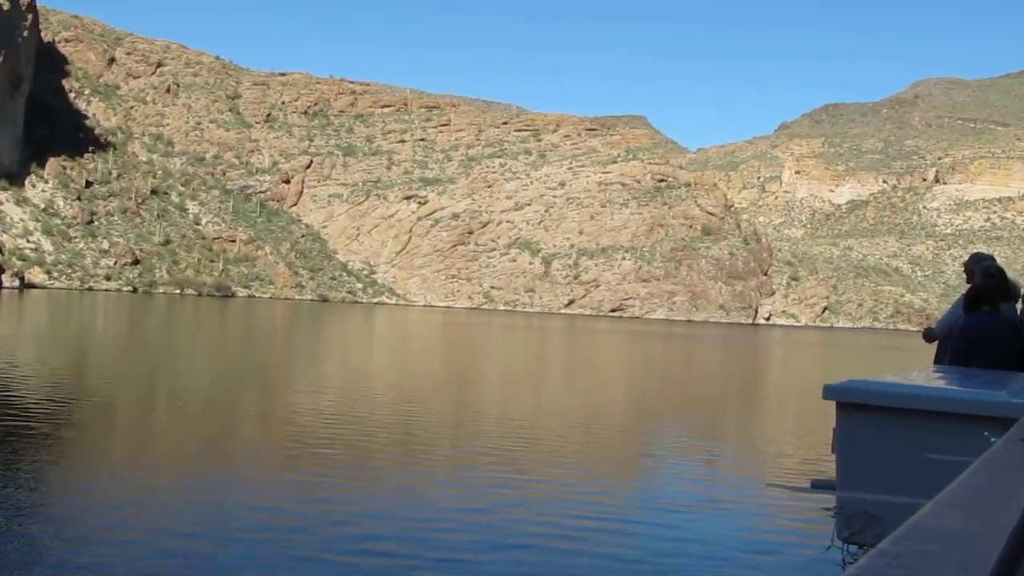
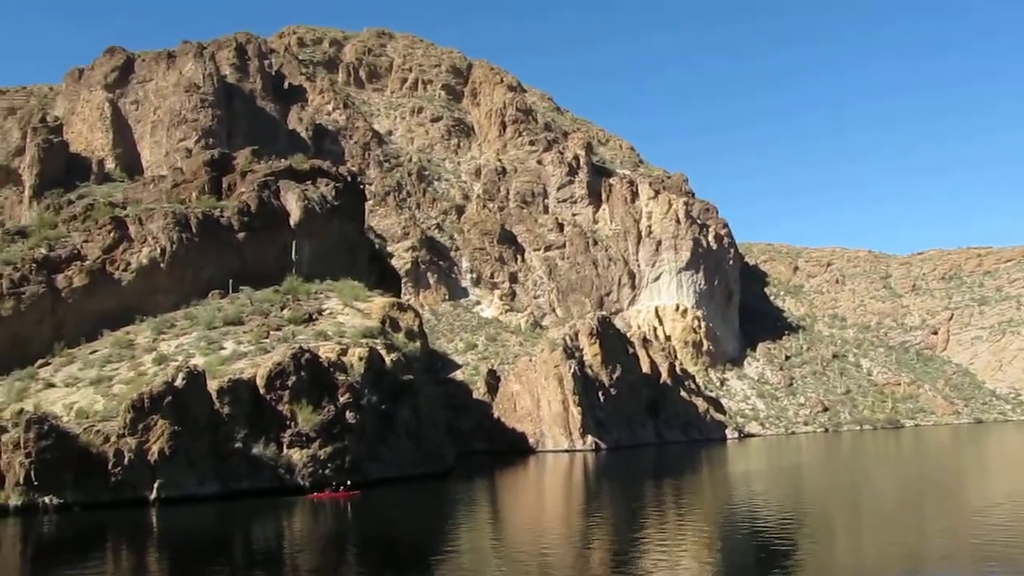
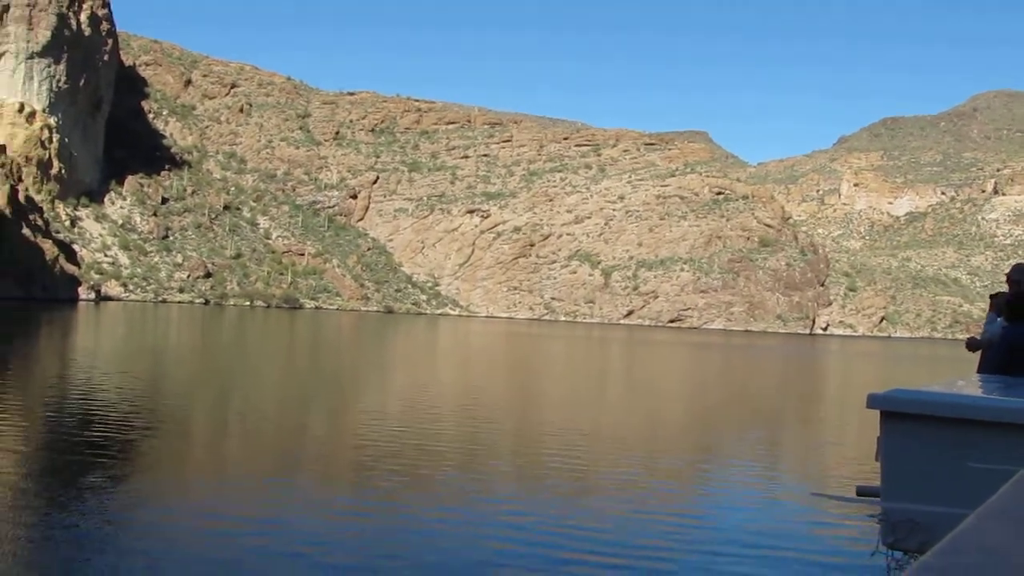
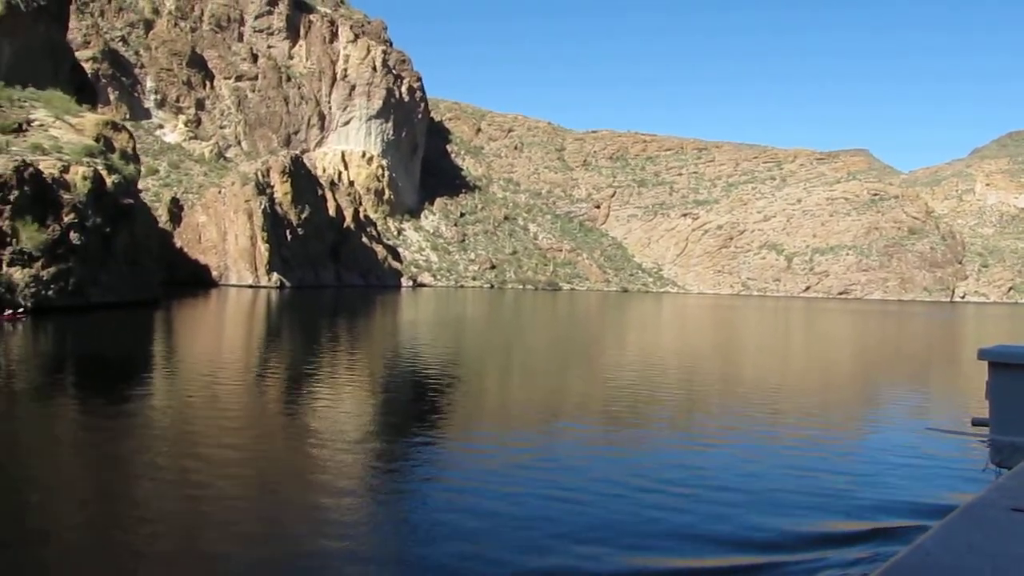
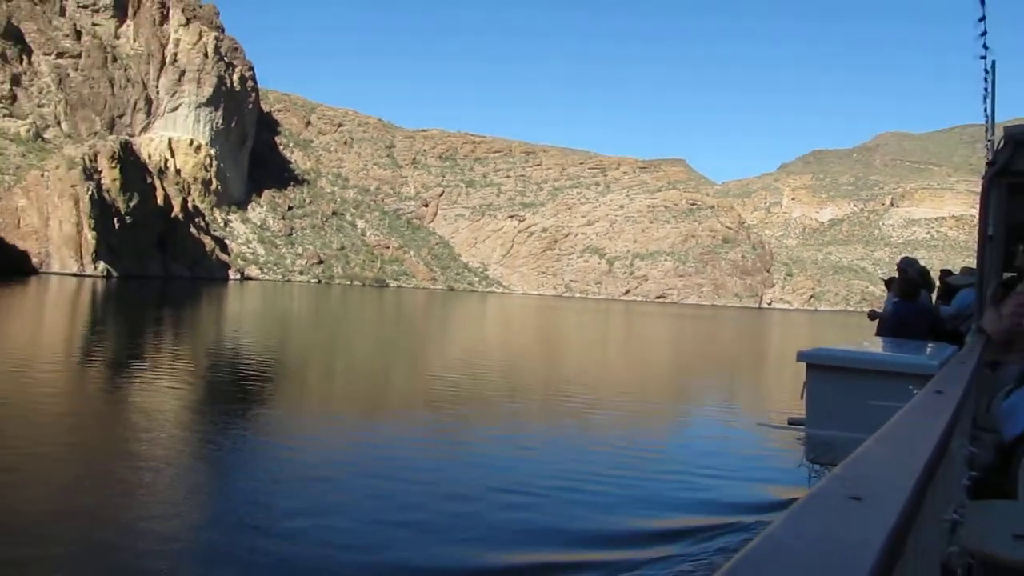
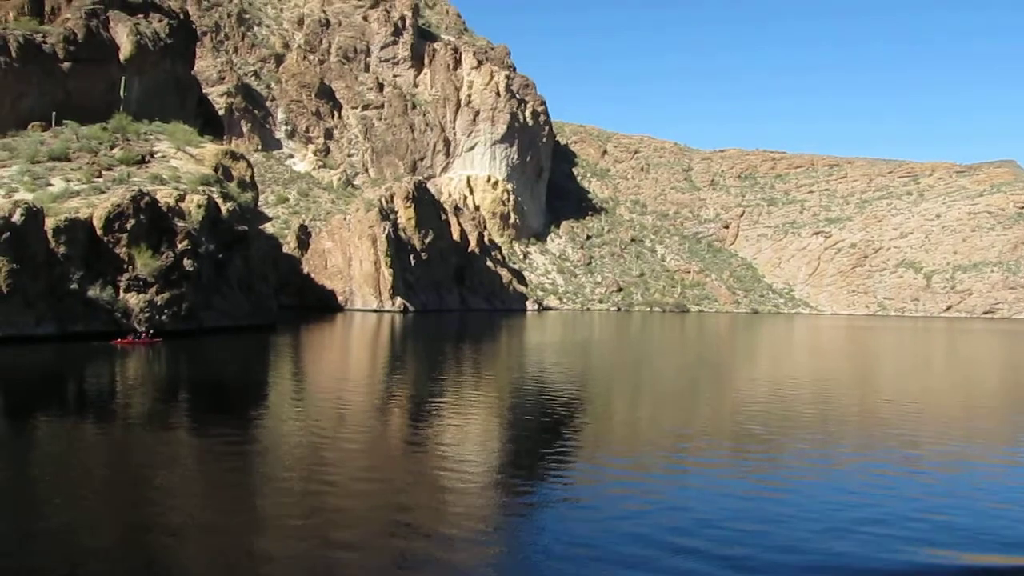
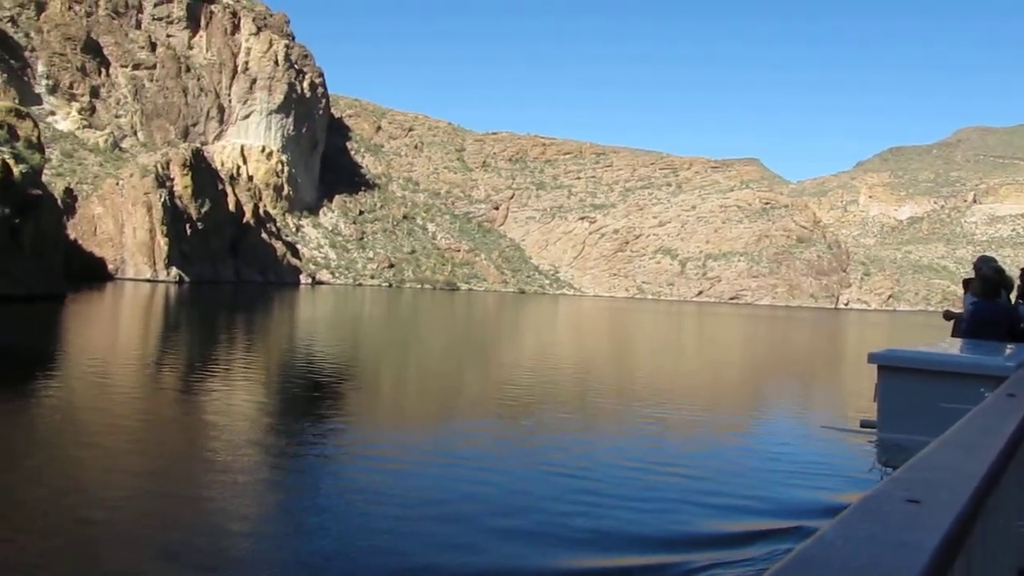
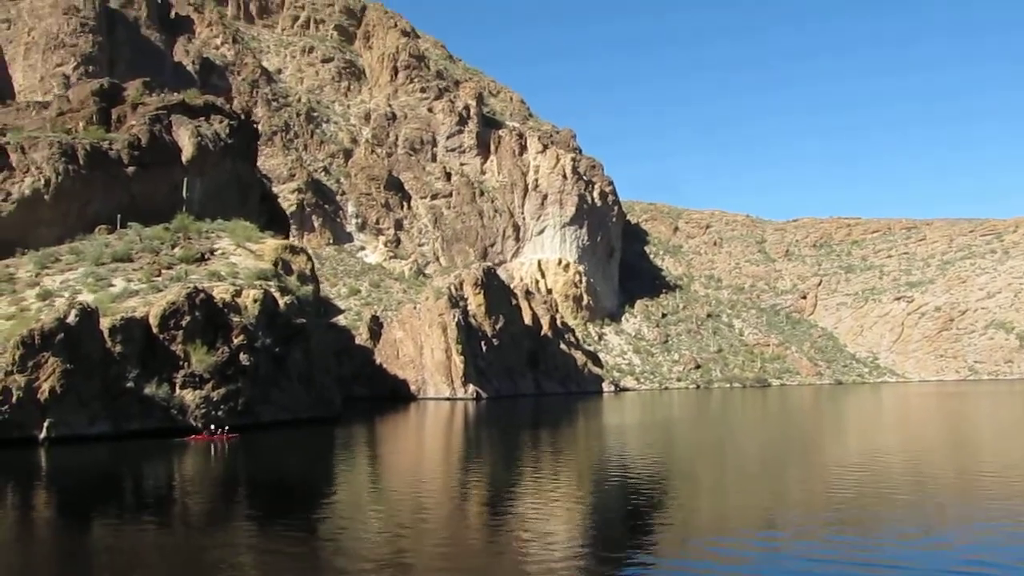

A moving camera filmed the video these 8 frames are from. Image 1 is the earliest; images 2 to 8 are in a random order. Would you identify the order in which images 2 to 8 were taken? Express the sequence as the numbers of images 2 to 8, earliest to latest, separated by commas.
3, 5, 7, 4, 6, 8, 2
